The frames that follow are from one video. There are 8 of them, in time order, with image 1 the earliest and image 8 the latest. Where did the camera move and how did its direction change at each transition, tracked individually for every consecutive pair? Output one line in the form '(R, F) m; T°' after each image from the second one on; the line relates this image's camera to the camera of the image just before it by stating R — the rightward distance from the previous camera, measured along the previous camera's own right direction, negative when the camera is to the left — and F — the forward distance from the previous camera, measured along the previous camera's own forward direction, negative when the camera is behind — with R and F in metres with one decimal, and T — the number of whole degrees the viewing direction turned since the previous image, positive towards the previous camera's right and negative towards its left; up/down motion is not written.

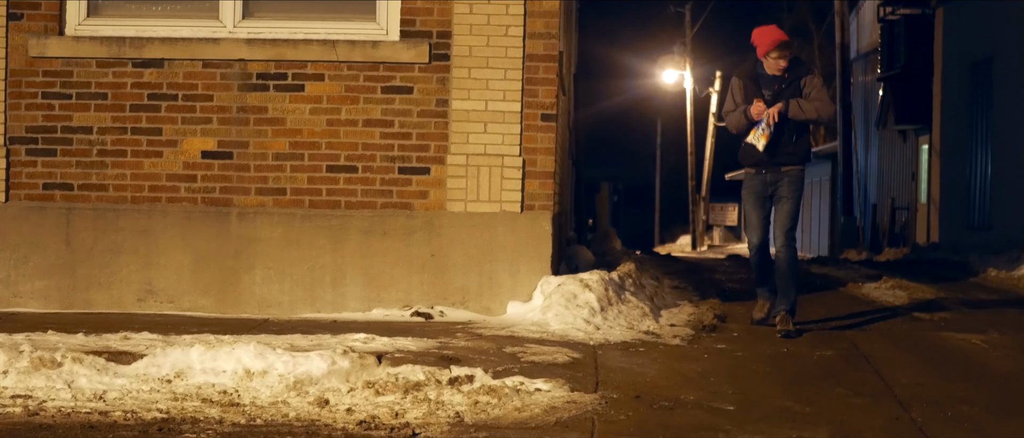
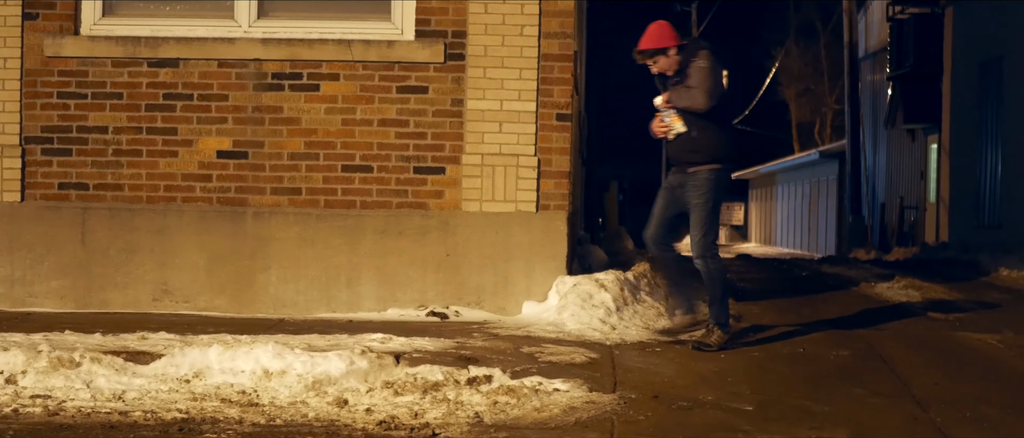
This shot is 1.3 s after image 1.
(-0.1, 0.0) m; 0°
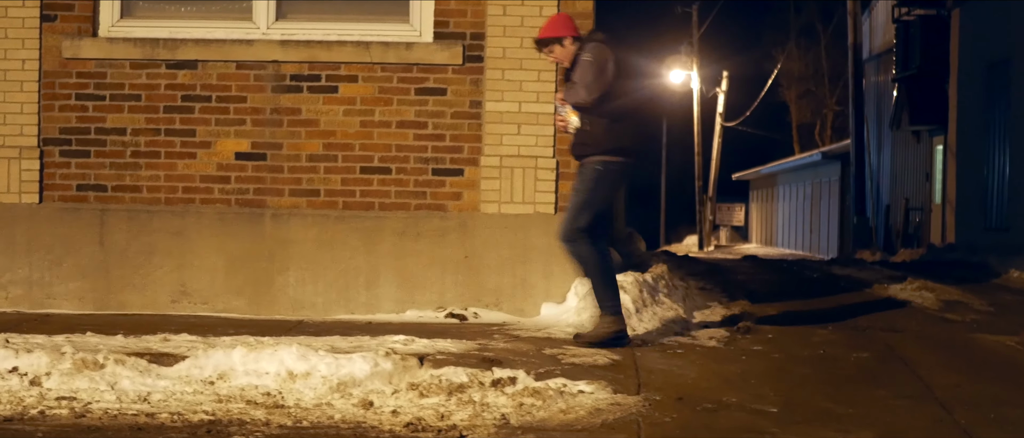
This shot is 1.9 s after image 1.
(-0.1, 0.0) m; 0°
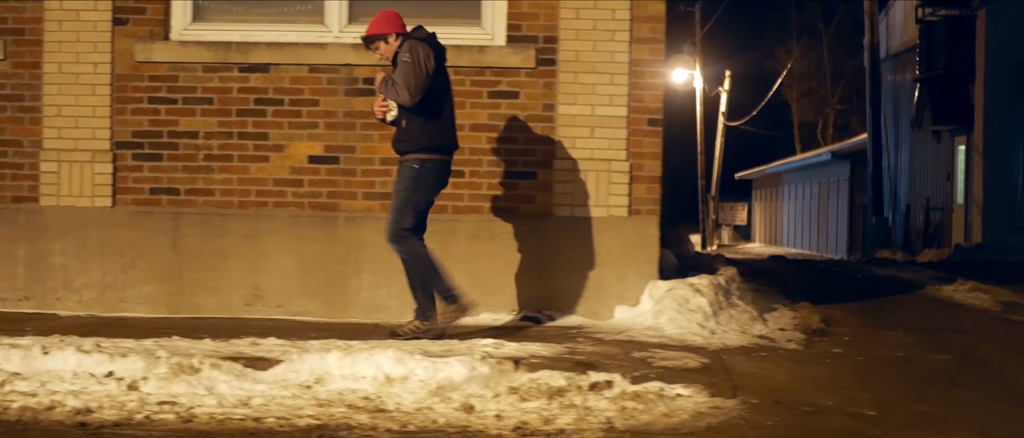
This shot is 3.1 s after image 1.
(-0.4, 0.0) m; 0°
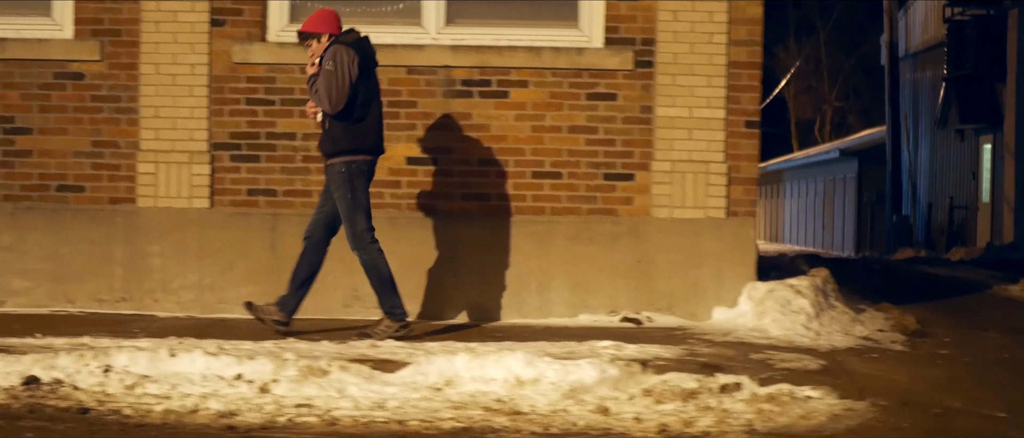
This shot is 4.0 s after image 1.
(-0.6, 0.0) m; +1°
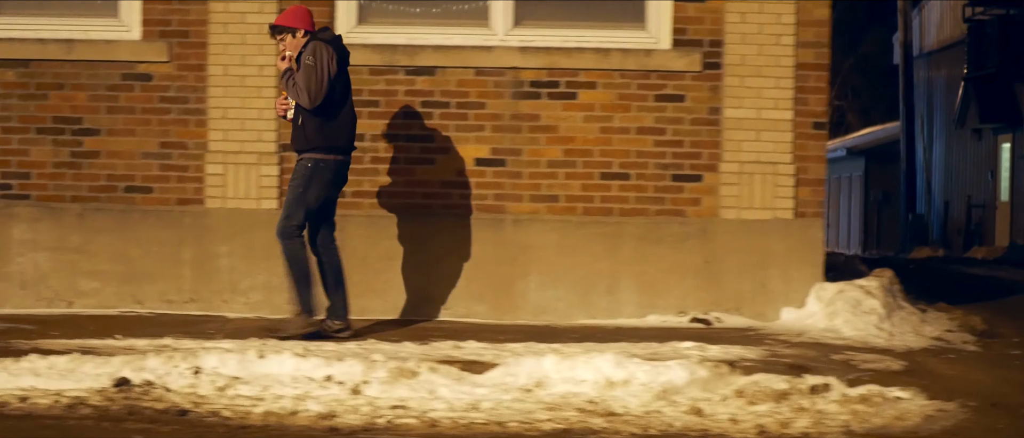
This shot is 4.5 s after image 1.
(-0.4, 0.0) m; 0°
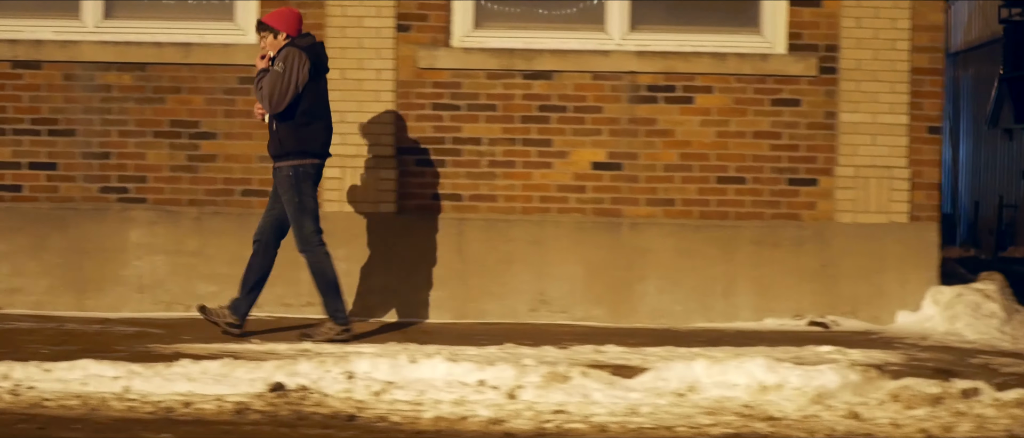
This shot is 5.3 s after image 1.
(-0.7, 0.0) m; +1°
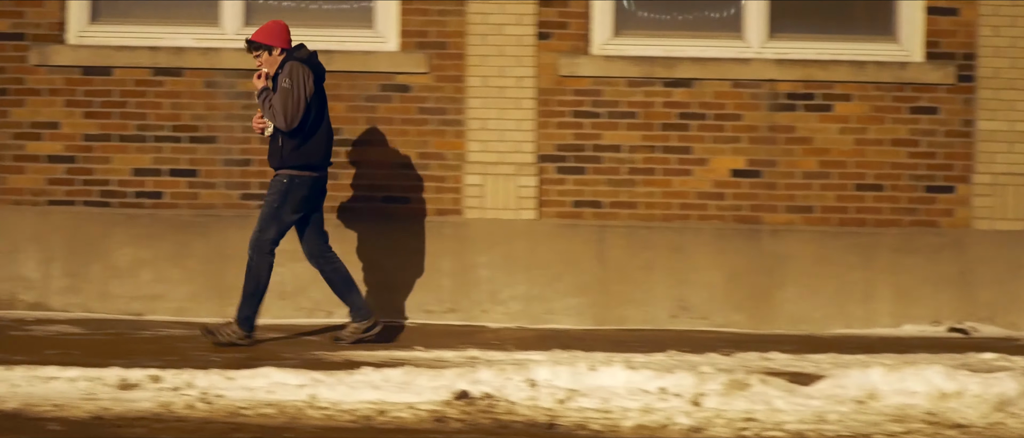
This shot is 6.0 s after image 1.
(-0.8, 0.0) m; +1°
